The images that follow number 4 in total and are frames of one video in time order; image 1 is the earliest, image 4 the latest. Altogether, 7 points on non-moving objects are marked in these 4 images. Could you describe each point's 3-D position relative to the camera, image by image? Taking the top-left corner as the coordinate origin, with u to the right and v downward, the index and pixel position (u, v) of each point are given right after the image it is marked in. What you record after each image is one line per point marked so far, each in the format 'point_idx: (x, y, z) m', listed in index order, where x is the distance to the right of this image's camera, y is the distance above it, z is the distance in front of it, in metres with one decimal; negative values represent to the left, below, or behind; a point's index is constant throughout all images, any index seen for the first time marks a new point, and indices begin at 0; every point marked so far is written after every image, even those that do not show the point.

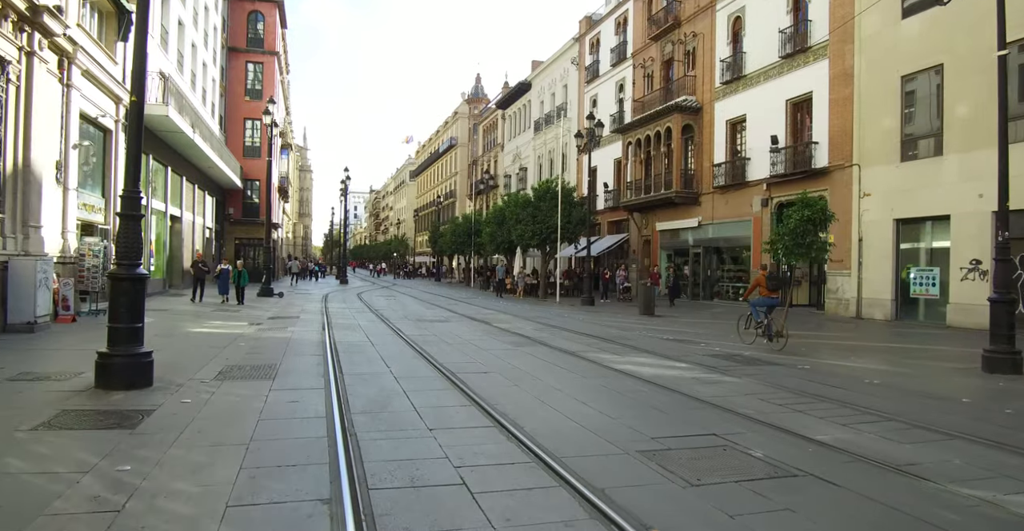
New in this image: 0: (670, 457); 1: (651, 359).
0: (+1.2, -1.5, +5.2) m
1: (+2.2, -1.5, +10.5) m
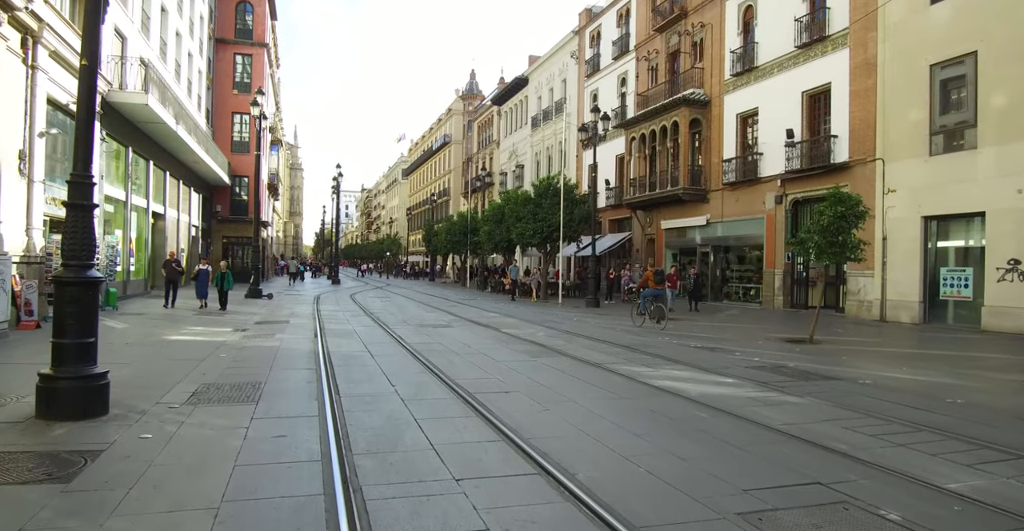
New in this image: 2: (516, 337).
0: (+1.6, -1.5, +3.9) m
1: (+2.5, -1.5, +9.3) m
2: (+0.1, -1.4, +13.2) m
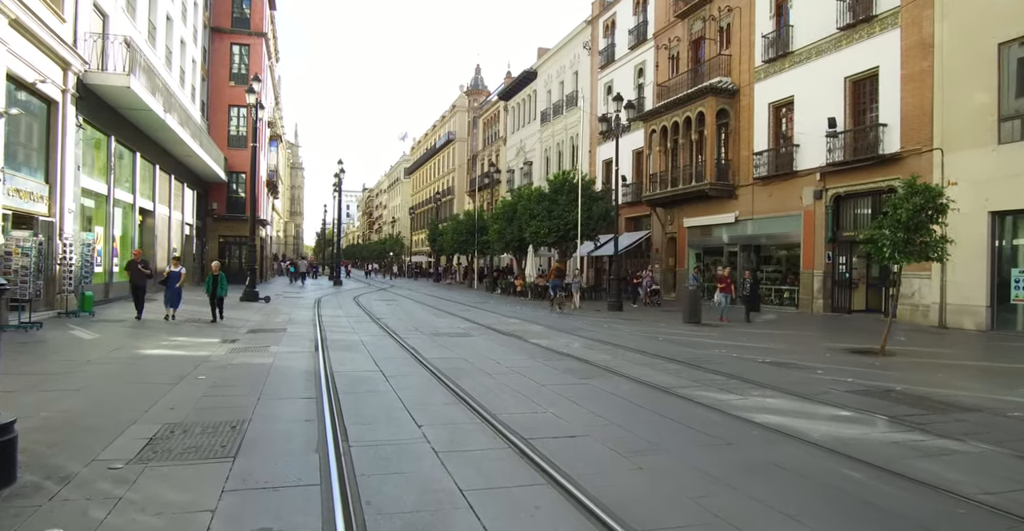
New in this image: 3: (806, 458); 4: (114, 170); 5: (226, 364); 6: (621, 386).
0: (+2.1, -1.5, +2.0) m
1: (+3.0, -1.5, +7.4) m
2: (+0.7, -1.4, +11.3) m
3: (+2.3, -1.5, +5.2) m
4: (-11.9, +2.8, +19.8) m
5: (-4.0, -1.4, +9.3) m
6: (+1.3, -1.4, +7.9) m
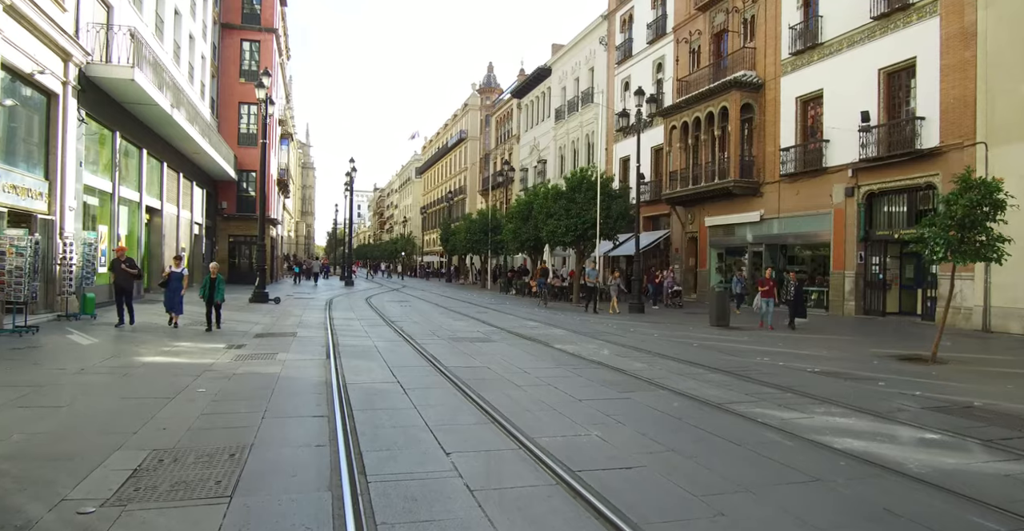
0: (+2.4, -1.5, +1.2) m
1: (+3.4, -1.5, +6.5) m
2: (+1.1, -1.4, +10.5) m
3: (+2.6, -1.5, +4.4) m
4: (-11.3, +2.8, +19.2) m
5: (-3.6, -1.4, +8.5) m
6: (+1.7, -1.5, +7.1) m
